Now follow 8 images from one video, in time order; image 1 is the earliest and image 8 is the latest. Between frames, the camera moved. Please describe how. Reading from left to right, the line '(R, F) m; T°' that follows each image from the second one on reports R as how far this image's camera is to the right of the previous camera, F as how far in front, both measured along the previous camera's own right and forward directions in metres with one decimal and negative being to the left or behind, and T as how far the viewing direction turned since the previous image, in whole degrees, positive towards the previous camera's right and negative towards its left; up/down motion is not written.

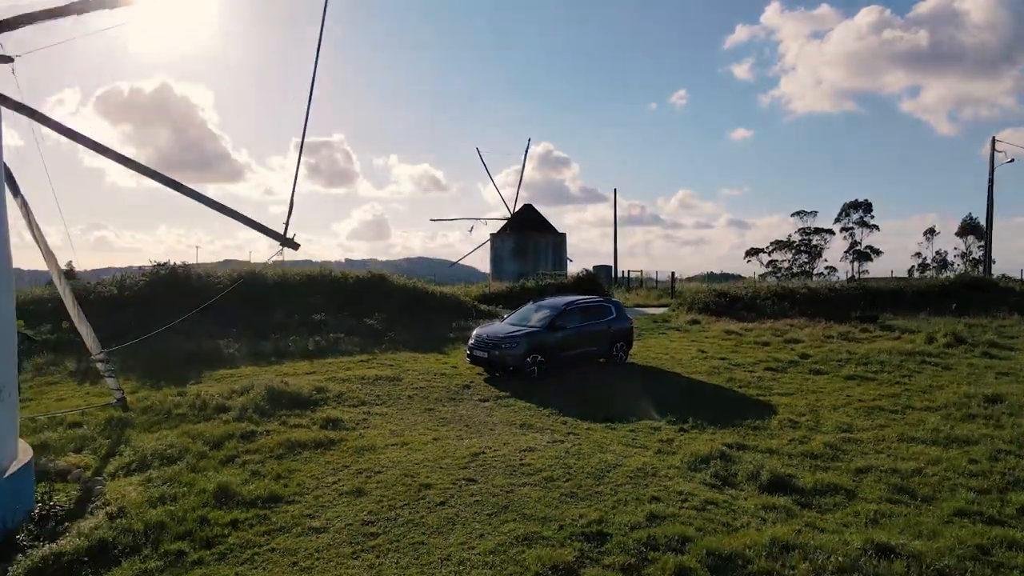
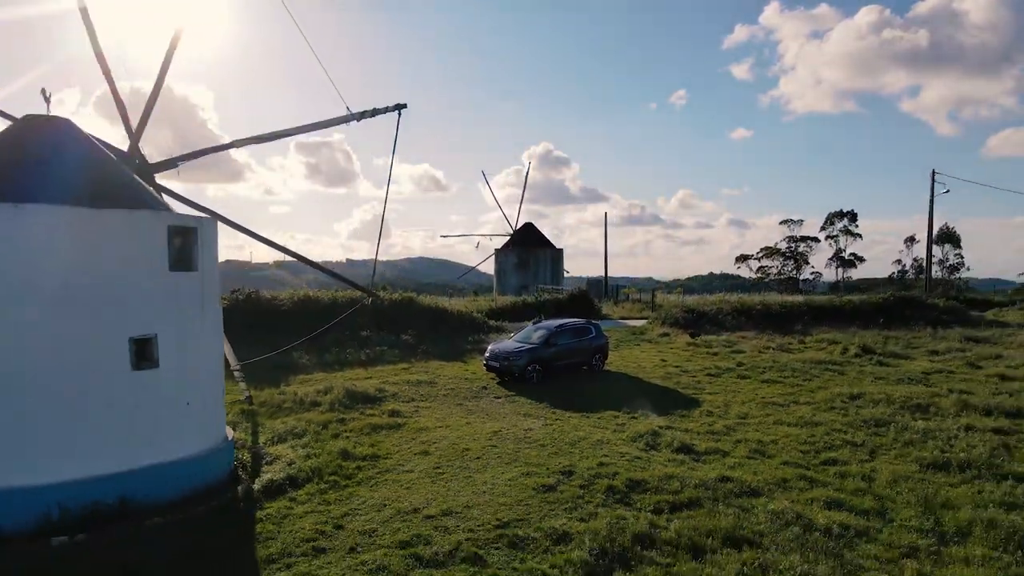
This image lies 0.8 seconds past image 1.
(-0.1, -4.2) m; 0°
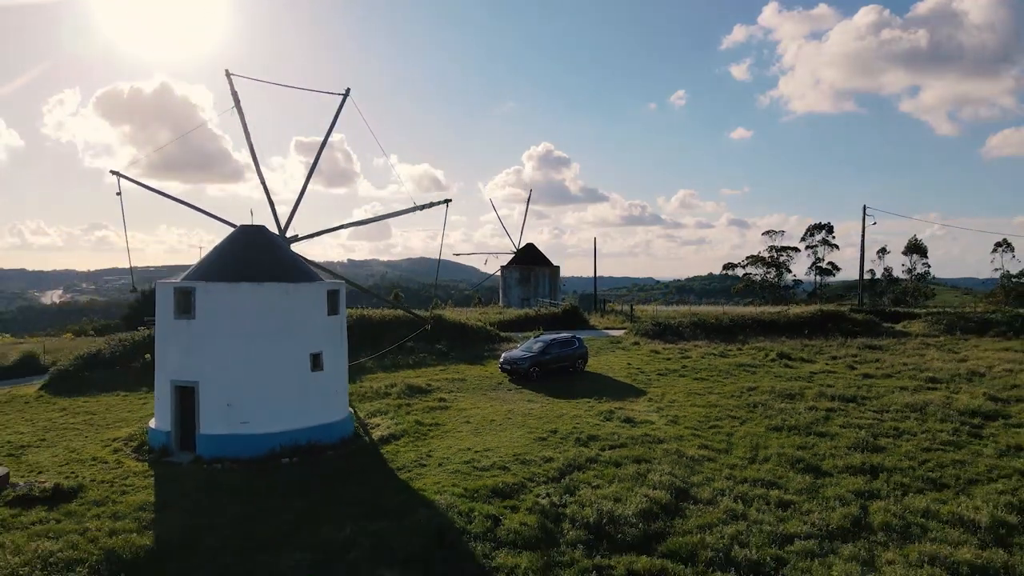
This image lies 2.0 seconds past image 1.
(-0.2, -6.7) m; 0°
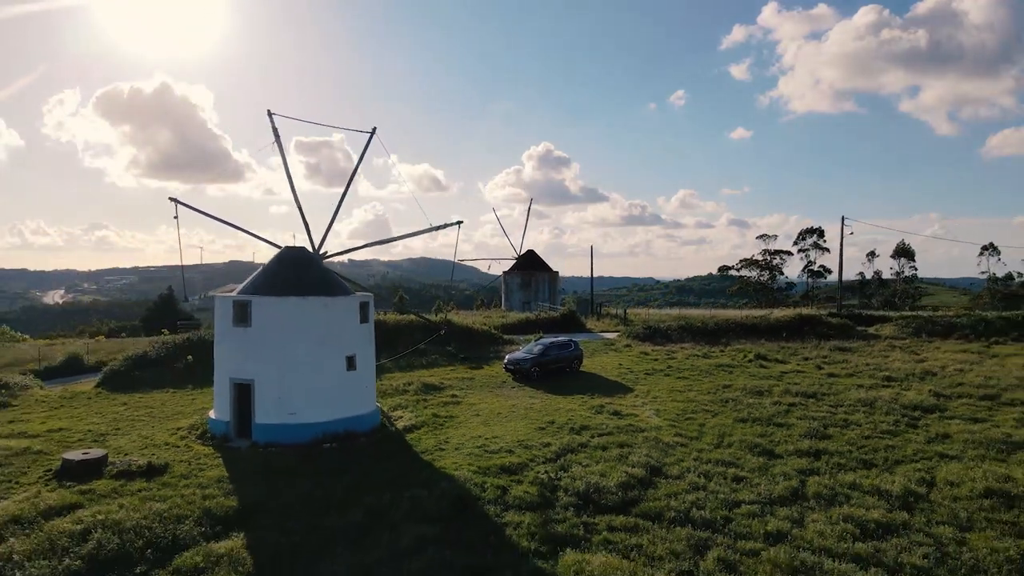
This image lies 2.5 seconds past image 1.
(-0.1, -2.8) m; 0°
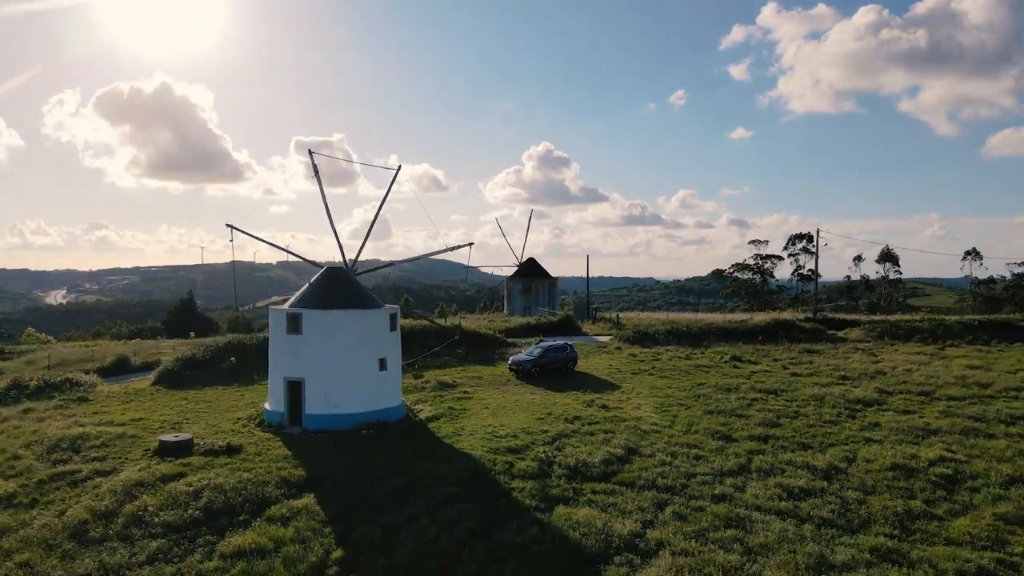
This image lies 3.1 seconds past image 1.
(-0.1, -3.7) m; 0°
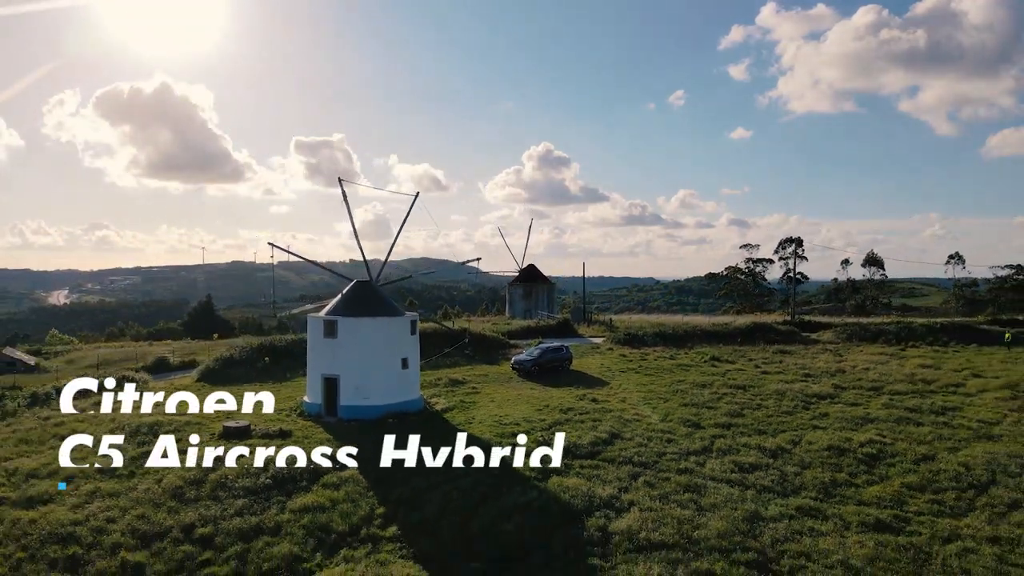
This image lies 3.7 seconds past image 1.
(-0.1, -3.8) m; 0°
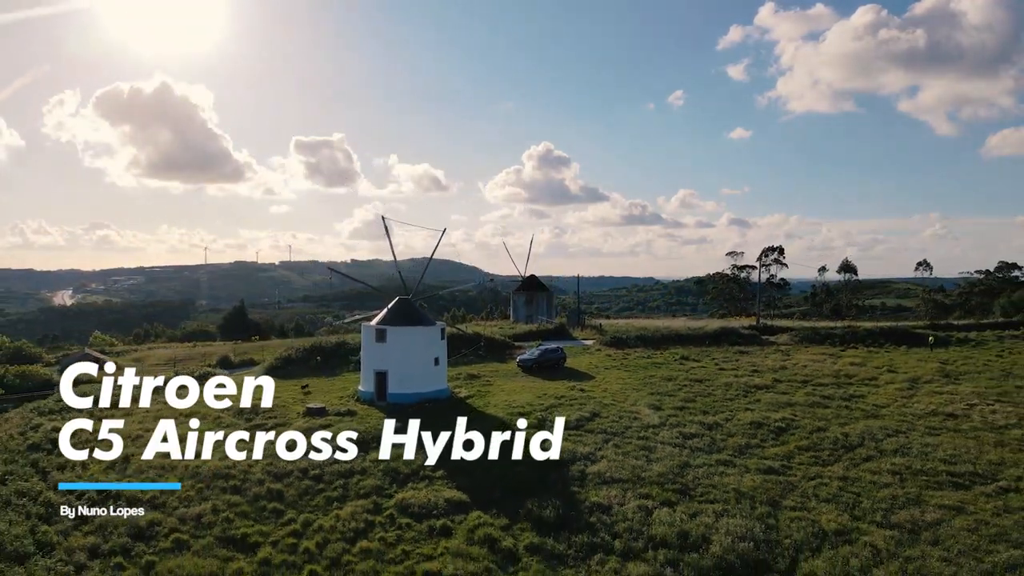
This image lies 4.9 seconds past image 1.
(-0.3, -7.8) m; 0°
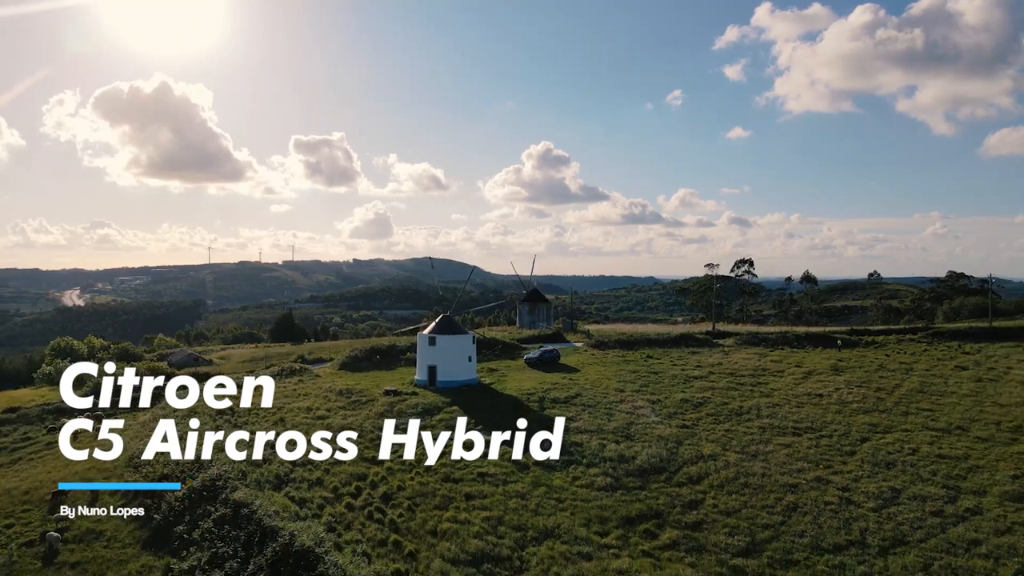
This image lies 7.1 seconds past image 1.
(-0.7, -14.7) m; 0°
